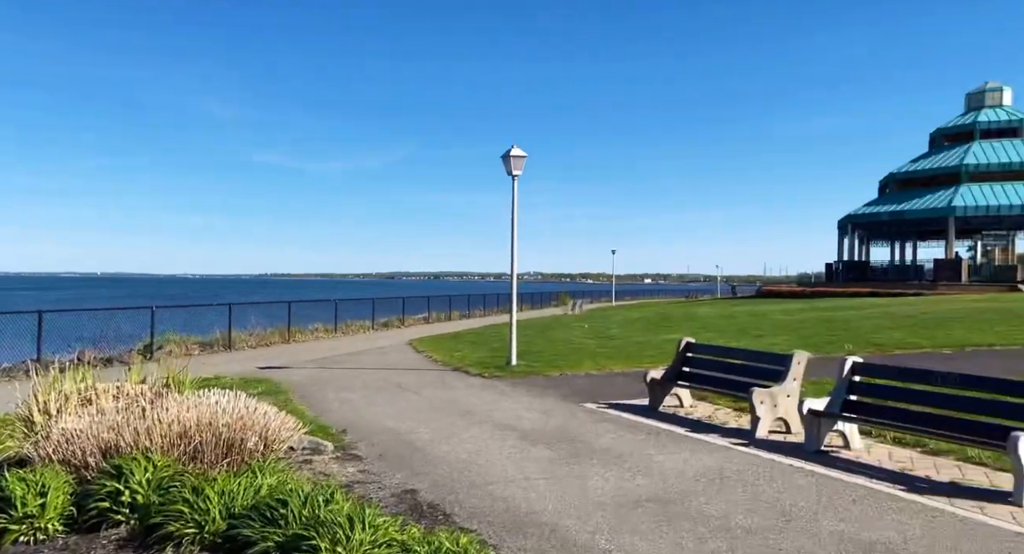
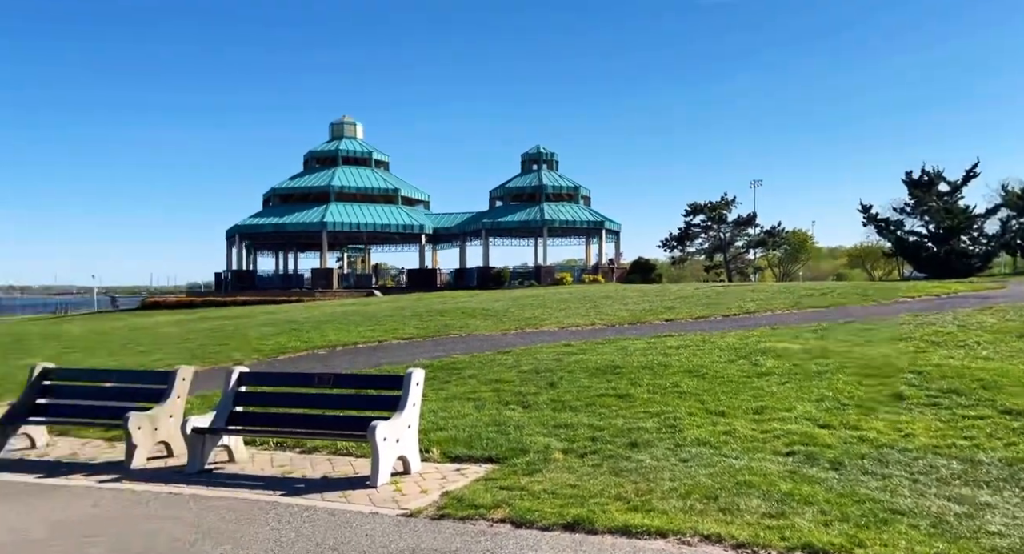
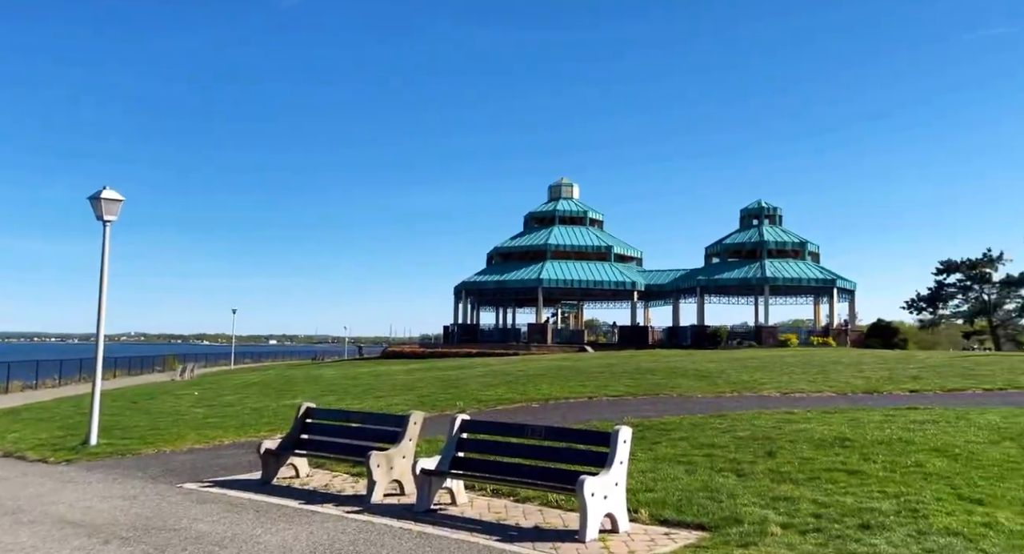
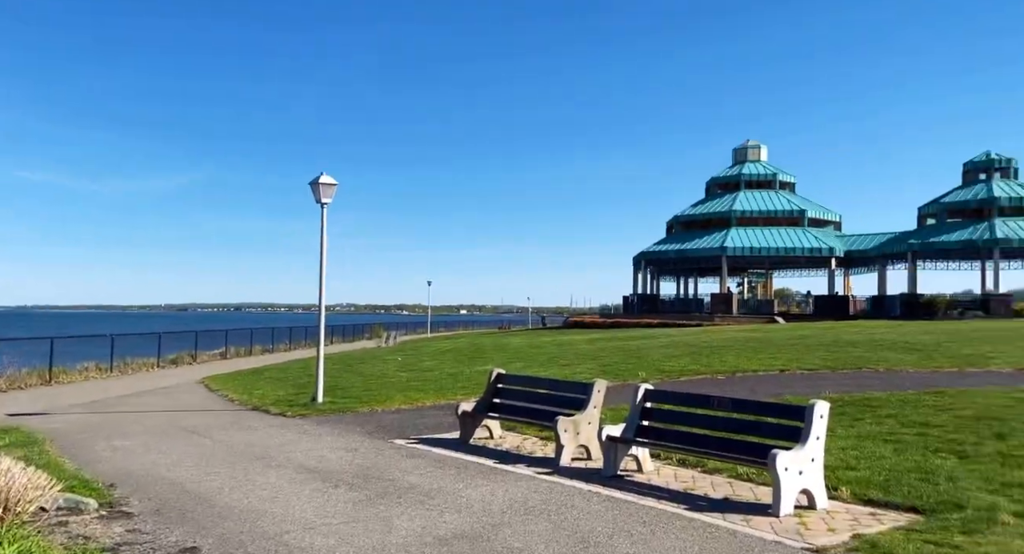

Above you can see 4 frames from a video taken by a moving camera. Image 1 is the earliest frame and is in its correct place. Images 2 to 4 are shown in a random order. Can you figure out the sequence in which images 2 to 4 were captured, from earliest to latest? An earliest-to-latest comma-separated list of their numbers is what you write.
4, 3, 2
